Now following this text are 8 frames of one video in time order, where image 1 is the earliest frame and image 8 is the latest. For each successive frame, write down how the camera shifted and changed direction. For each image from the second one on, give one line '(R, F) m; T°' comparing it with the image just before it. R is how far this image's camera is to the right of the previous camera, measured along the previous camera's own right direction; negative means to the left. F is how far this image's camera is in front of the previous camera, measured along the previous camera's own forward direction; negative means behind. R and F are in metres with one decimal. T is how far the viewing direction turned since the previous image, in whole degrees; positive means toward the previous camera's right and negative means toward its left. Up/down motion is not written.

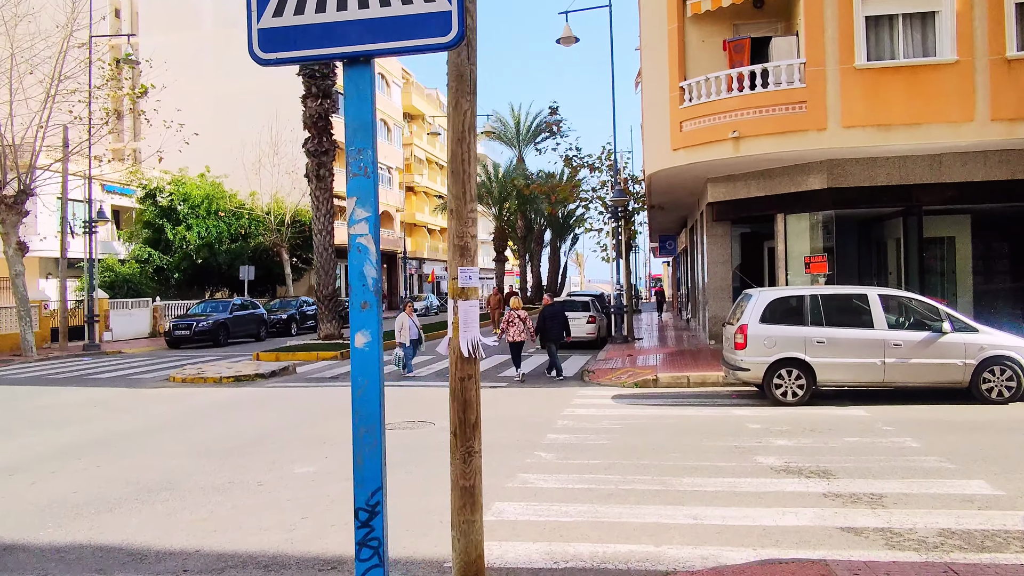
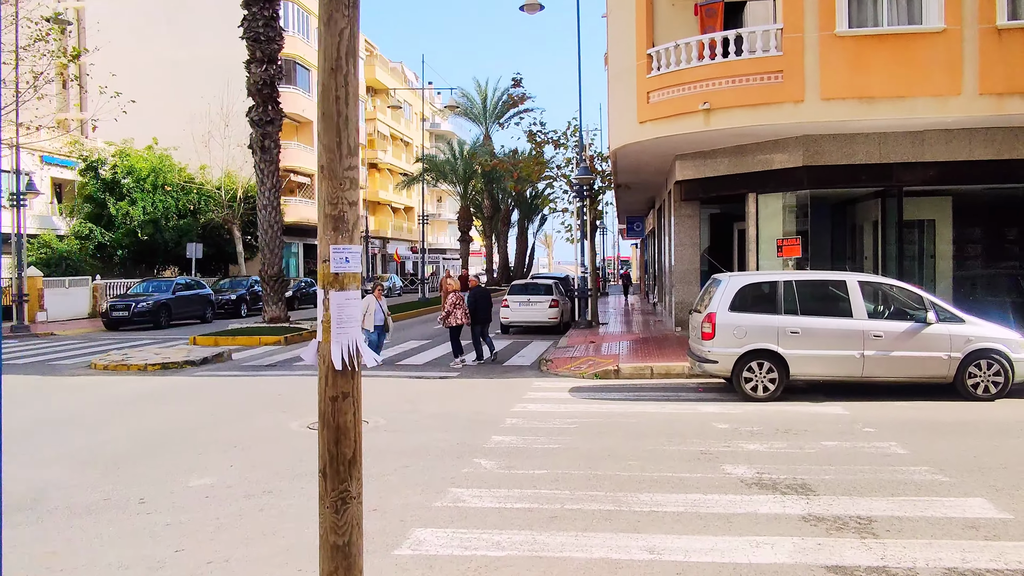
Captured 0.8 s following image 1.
(+0.3, +1.1) m; +2°
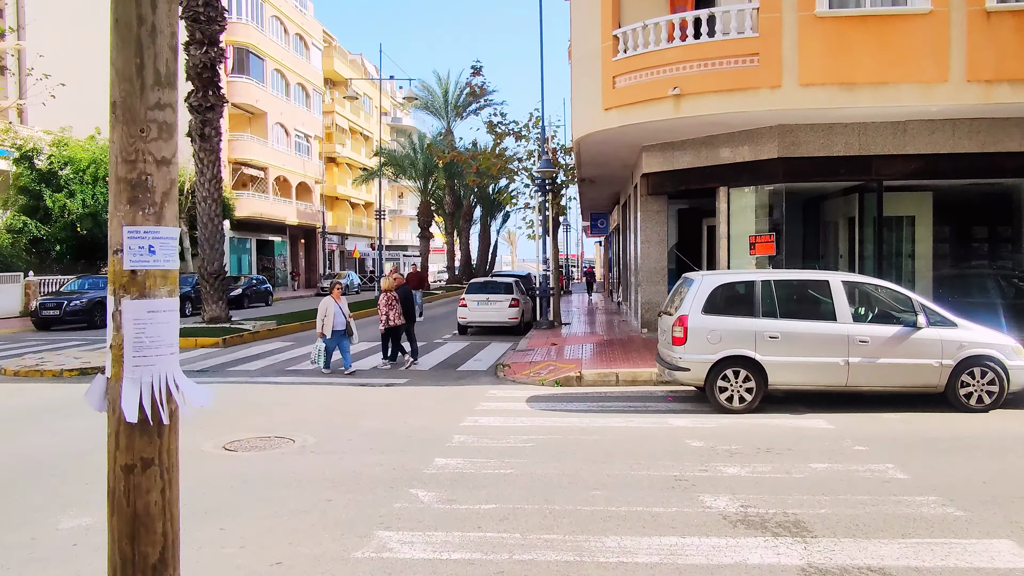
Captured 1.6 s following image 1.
(+0.2, +1.1) m; +3°
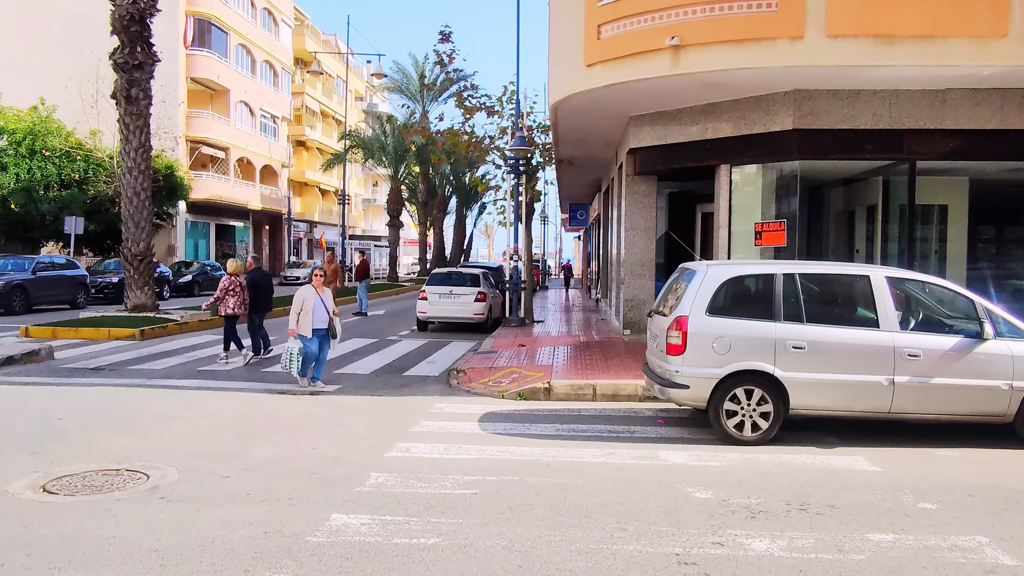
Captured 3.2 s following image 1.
(+0.3, +2.2) m; +2°
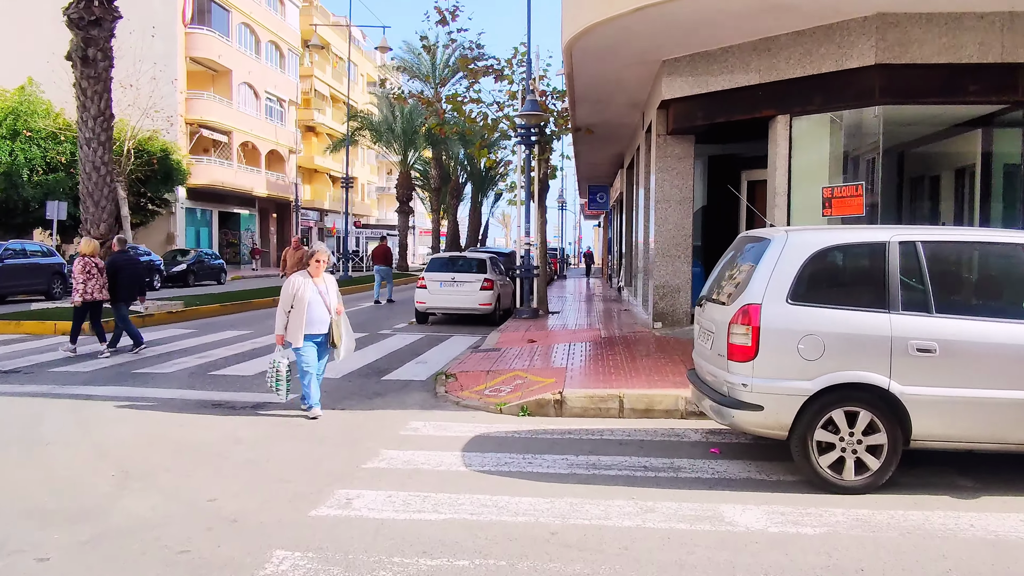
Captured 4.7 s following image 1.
(+0.2, +2.3) m; -1°
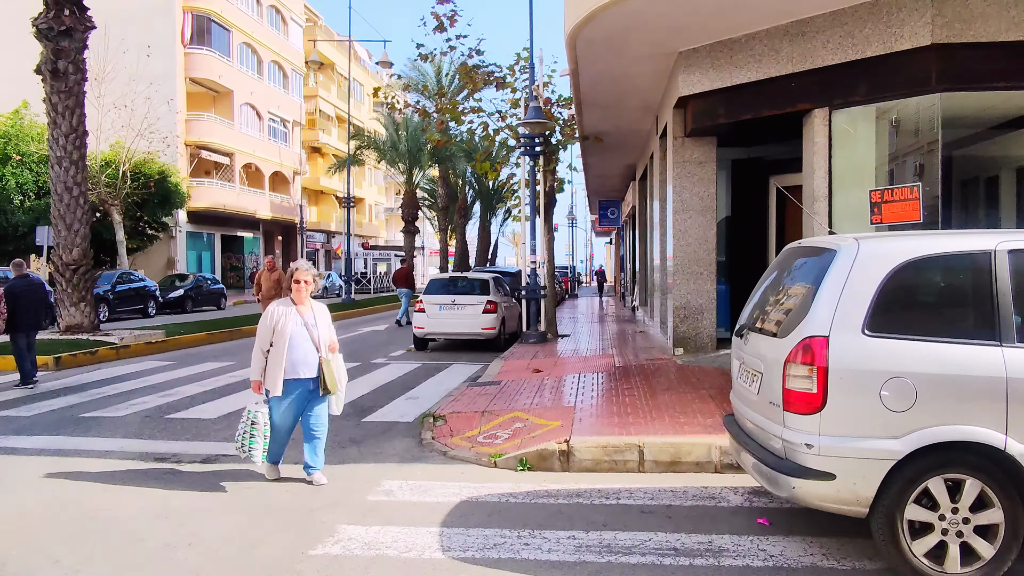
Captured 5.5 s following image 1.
(+0.1, +1.2) m; -1°
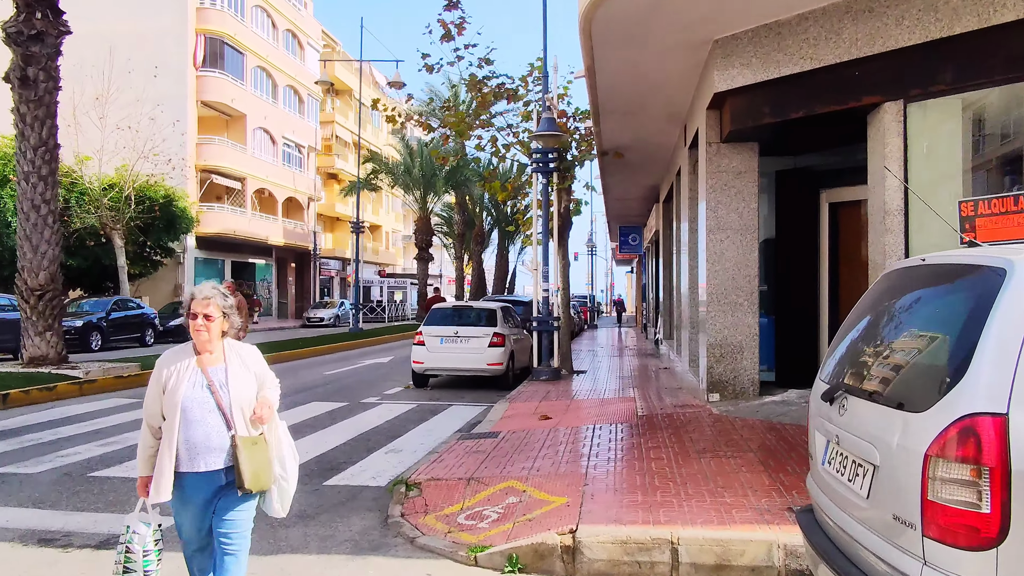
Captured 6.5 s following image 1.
(+0.2, +1.5) m; -2°
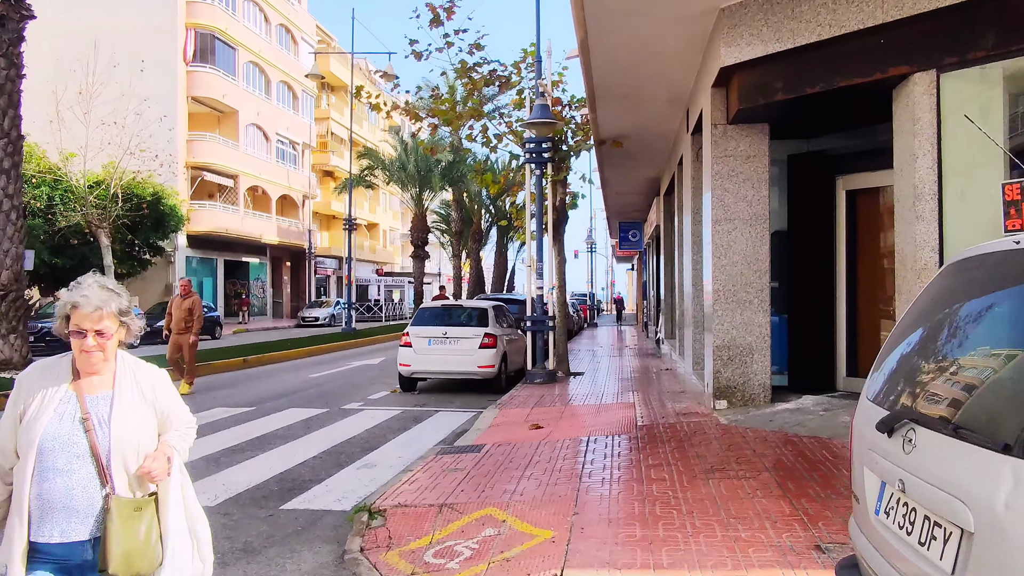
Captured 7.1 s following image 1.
(+0.1, +0.8) m; 0°
